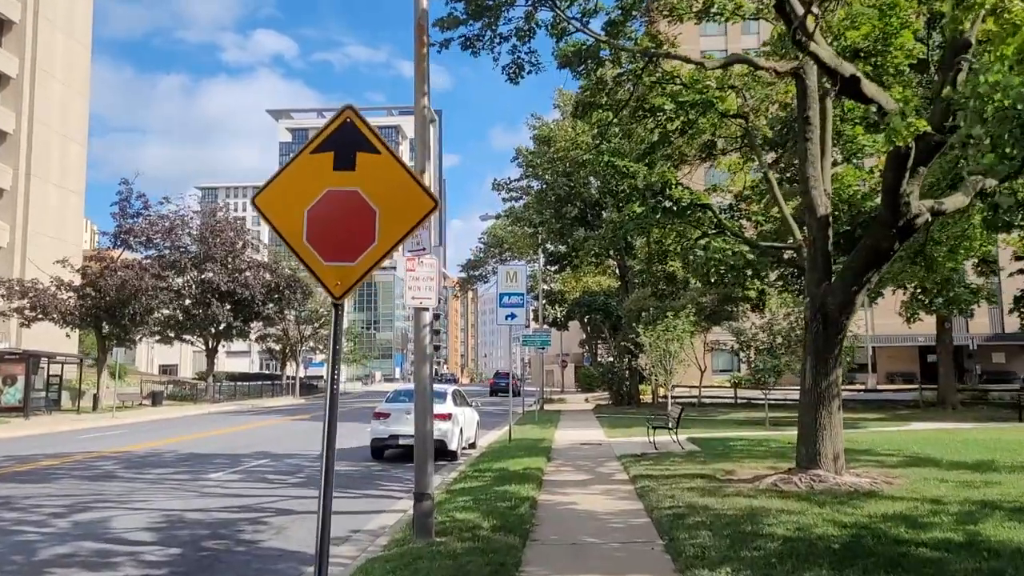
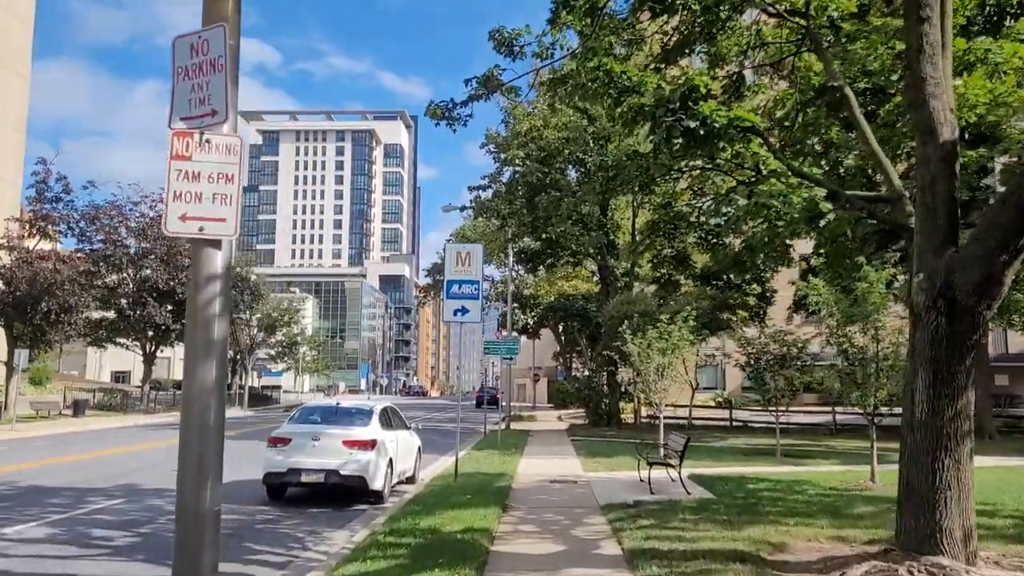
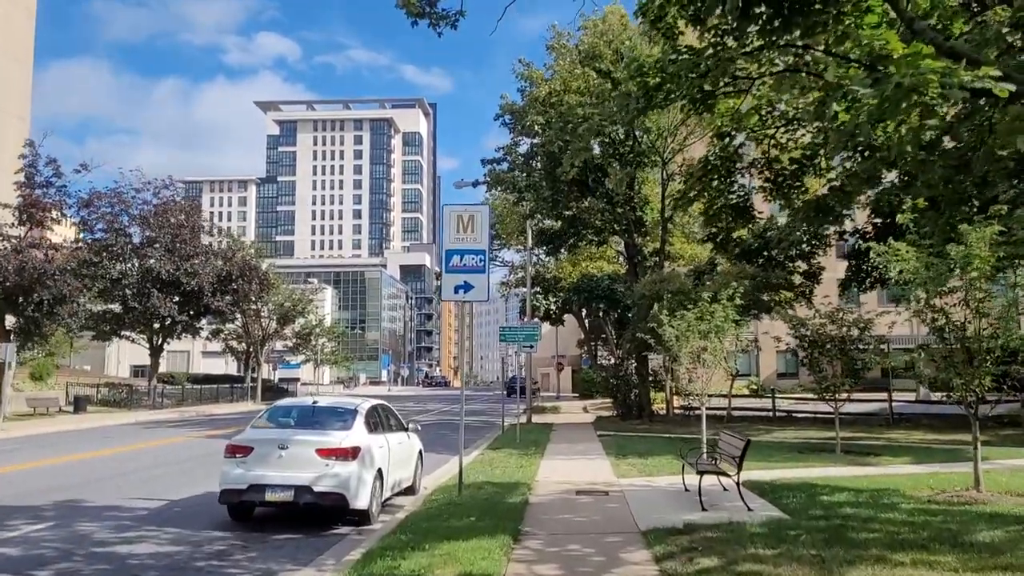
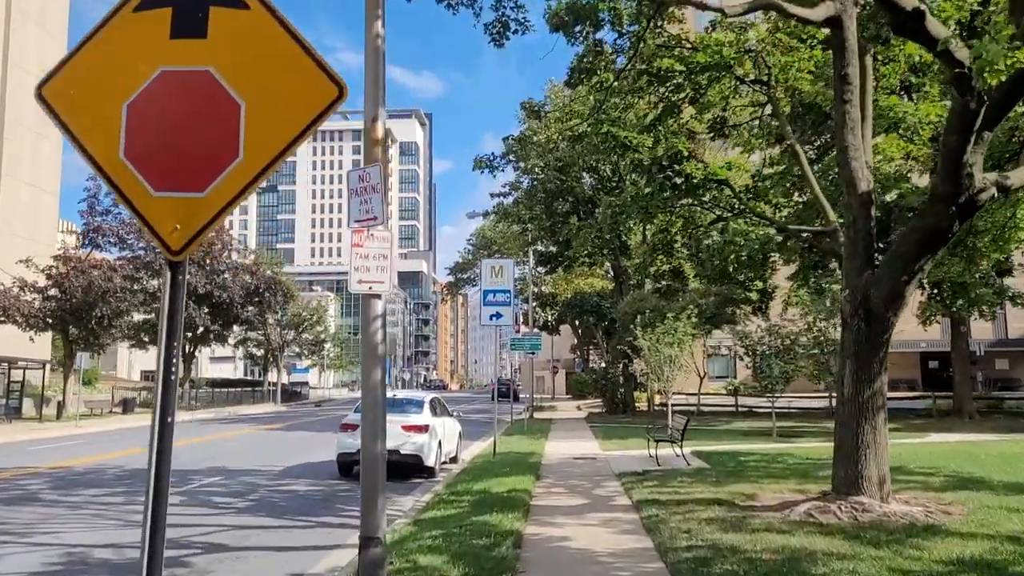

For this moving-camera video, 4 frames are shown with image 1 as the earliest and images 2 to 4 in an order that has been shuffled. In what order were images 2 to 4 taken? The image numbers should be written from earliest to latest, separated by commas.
4, 2, 3
